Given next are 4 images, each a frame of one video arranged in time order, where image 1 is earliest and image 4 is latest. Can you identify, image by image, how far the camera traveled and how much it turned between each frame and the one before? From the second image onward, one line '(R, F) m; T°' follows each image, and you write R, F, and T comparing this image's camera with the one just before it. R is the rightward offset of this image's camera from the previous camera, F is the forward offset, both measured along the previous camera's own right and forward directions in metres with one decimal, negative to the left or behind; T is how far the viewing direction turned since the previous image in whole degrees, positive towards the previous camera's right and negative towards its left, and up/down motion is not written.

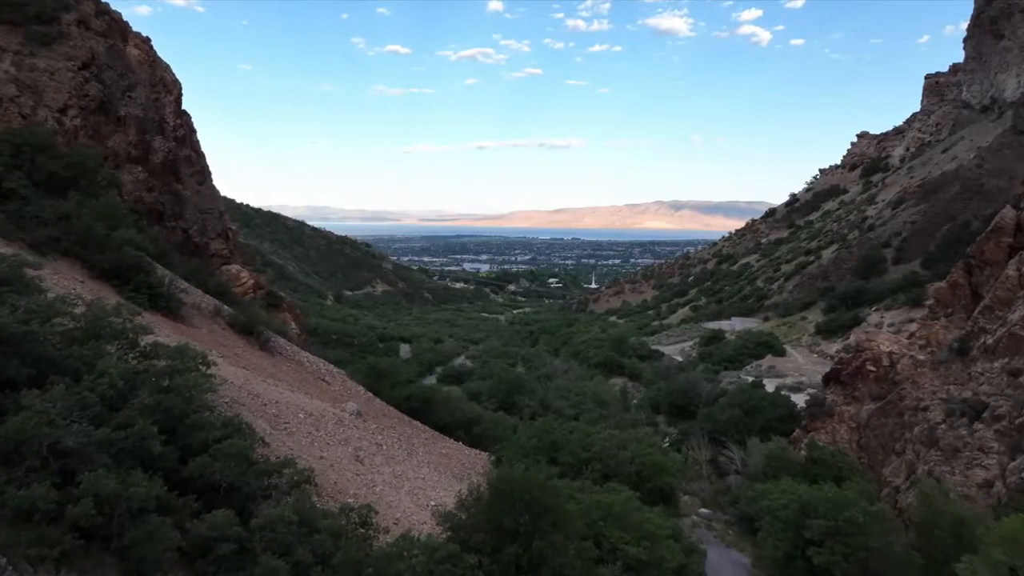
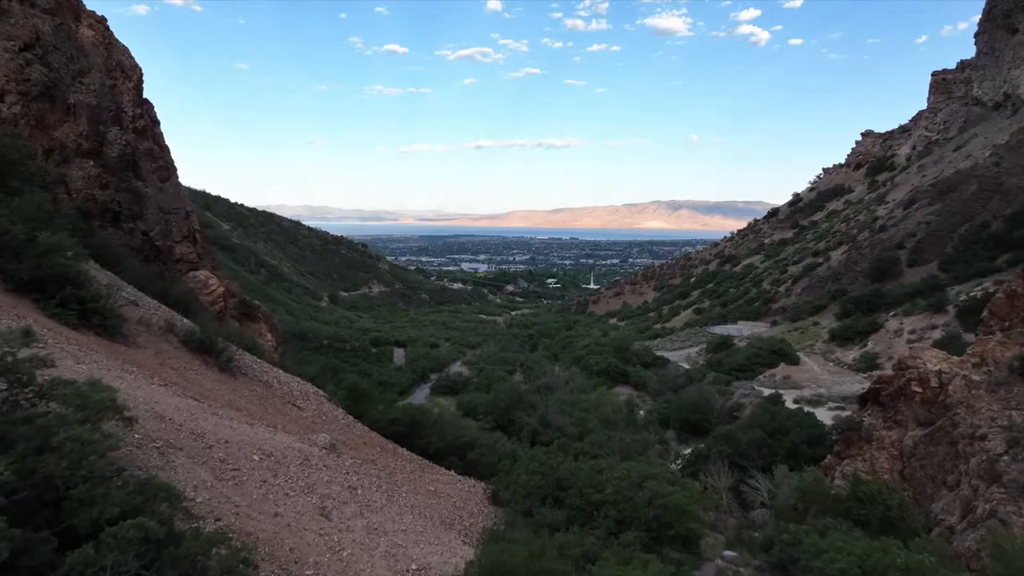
(0.0, +1.5) m; 0°
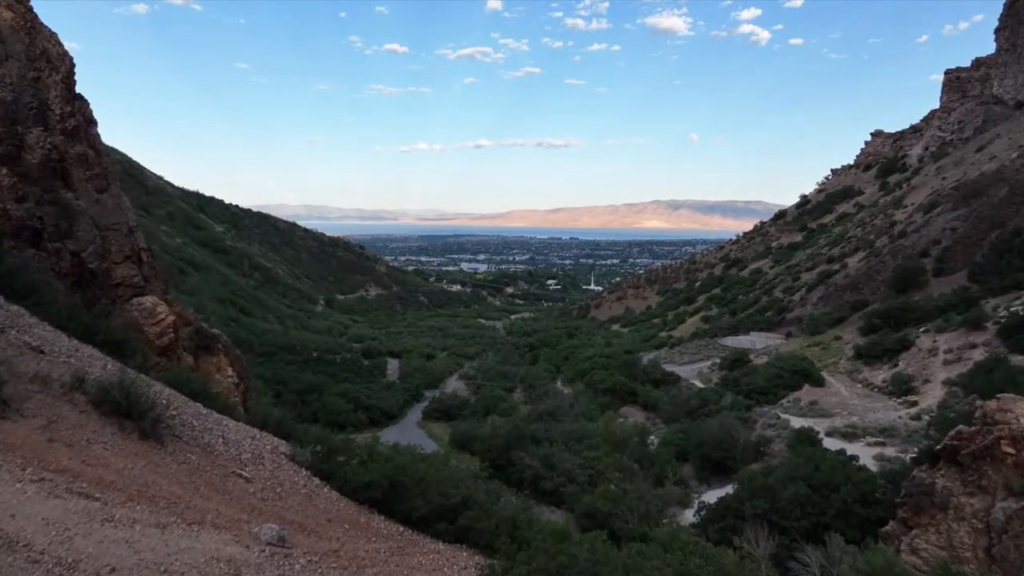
(0.0, +2.0) m; 0°
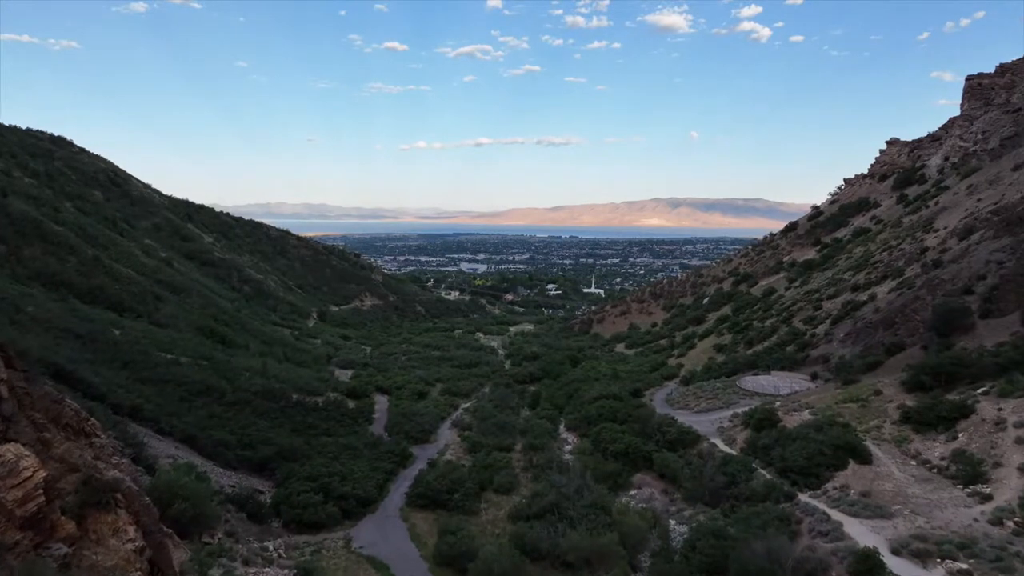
(+0.1, +3.1) m; 0°
